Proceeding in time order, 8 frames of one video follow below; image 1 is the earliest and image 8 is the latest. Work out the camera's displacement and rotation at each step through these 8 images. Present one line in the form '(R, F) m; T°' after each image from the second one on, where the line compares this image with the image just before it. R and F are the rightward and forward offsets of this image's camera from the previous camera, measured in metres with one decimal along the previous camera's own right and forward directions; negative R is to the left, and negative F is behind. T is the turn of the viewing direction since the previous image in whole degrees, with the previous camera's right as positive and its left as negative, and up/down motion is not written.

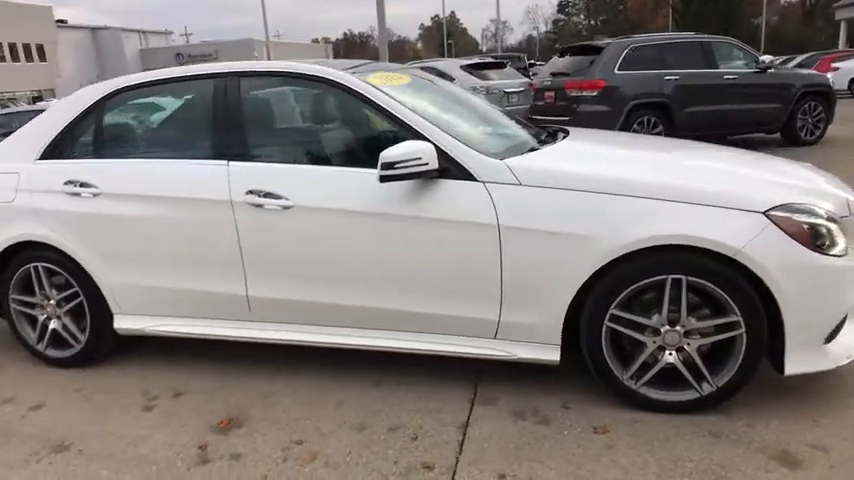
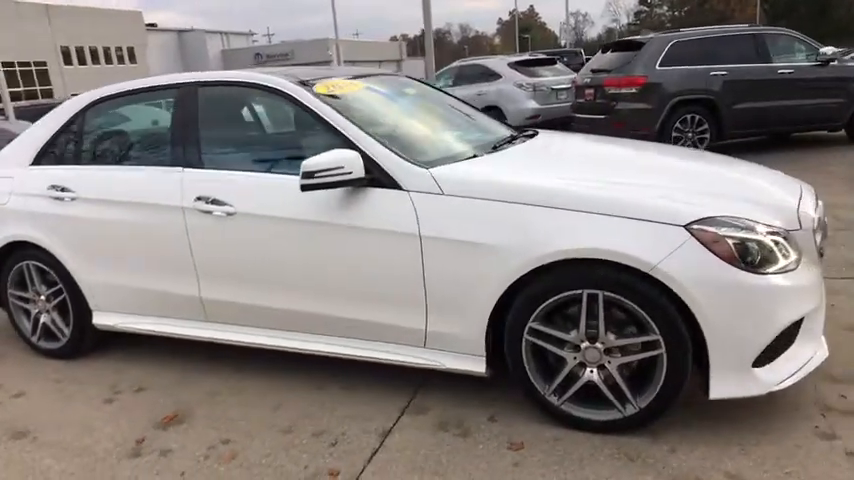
(+0.7, 0.0) m; -7°
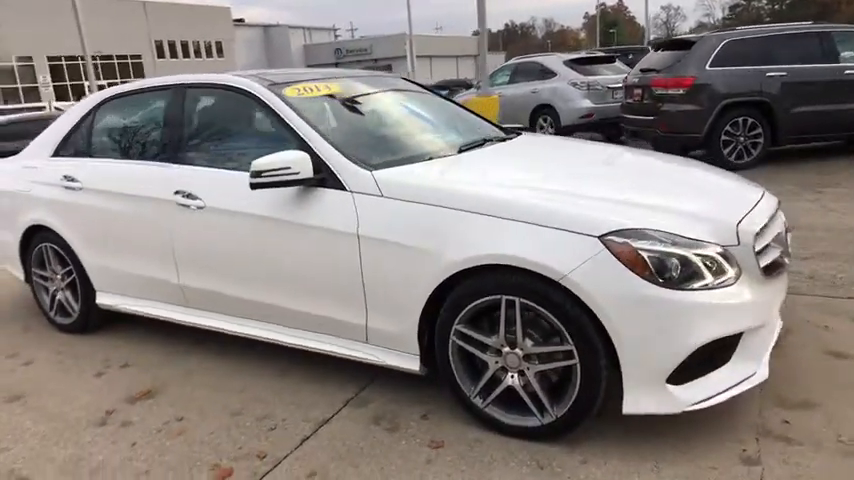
(+0.7, -0.1) m; -7°
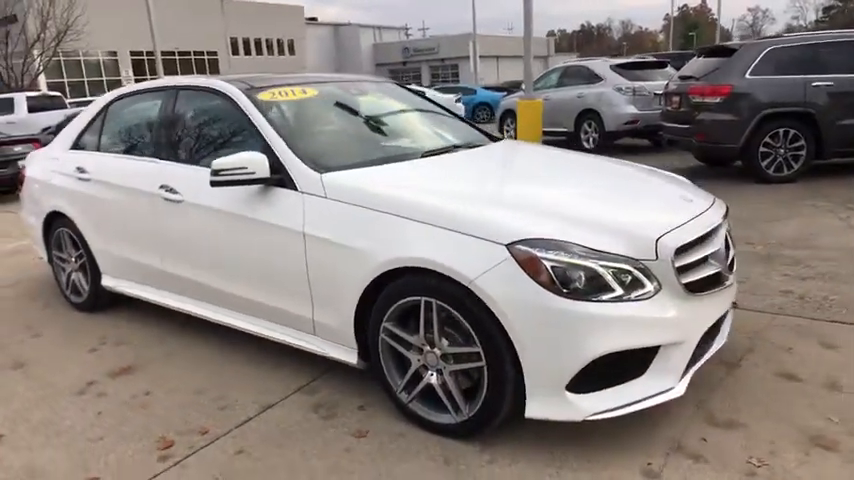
(+0.7, -0.1) m; -6°
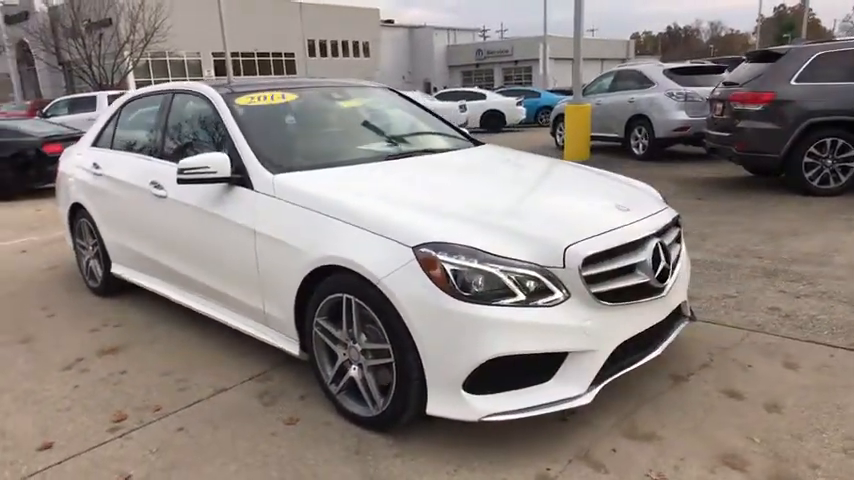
(+0.7, -0.1) m; -7°
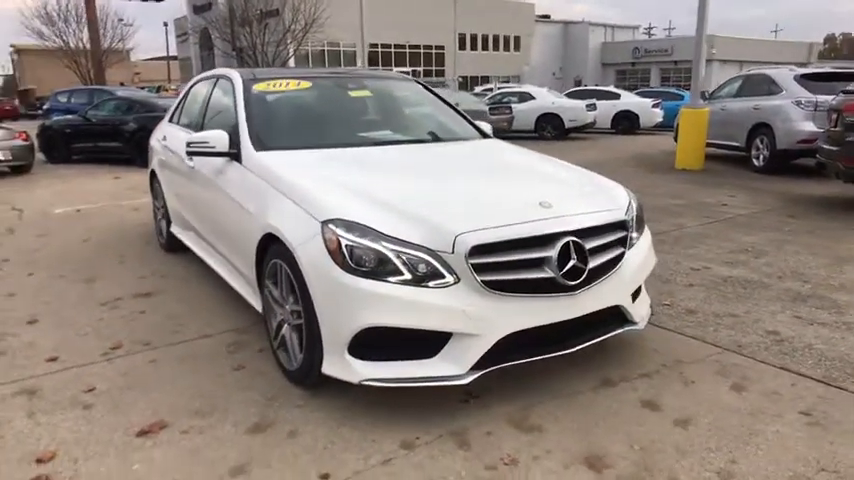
(+1.2, -0.1) m; -13°
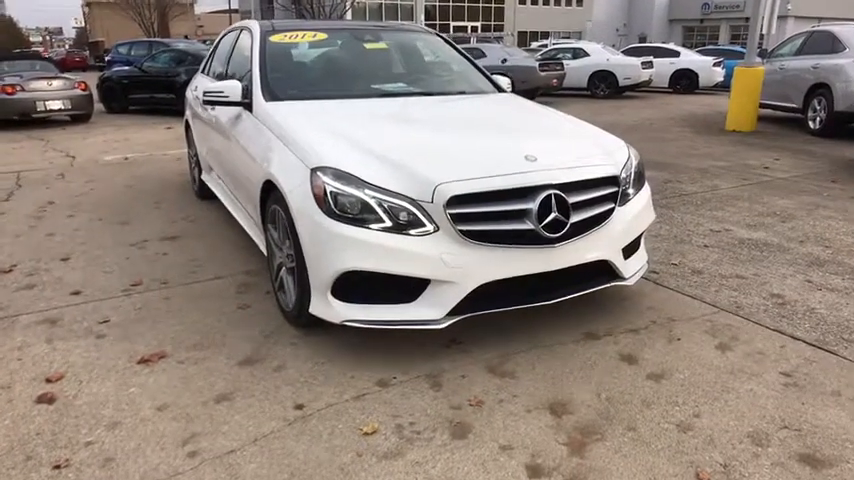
(+0.4, -0.1) m; -5°
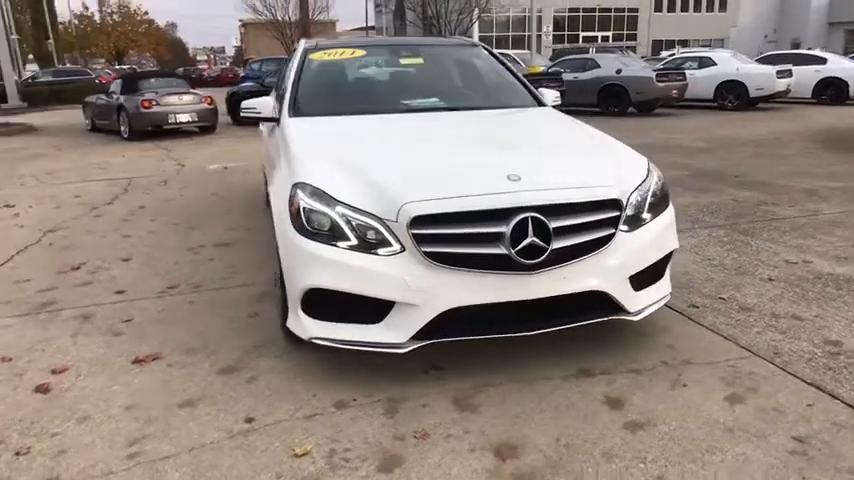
(+0.8, +0.2) m; -12°
